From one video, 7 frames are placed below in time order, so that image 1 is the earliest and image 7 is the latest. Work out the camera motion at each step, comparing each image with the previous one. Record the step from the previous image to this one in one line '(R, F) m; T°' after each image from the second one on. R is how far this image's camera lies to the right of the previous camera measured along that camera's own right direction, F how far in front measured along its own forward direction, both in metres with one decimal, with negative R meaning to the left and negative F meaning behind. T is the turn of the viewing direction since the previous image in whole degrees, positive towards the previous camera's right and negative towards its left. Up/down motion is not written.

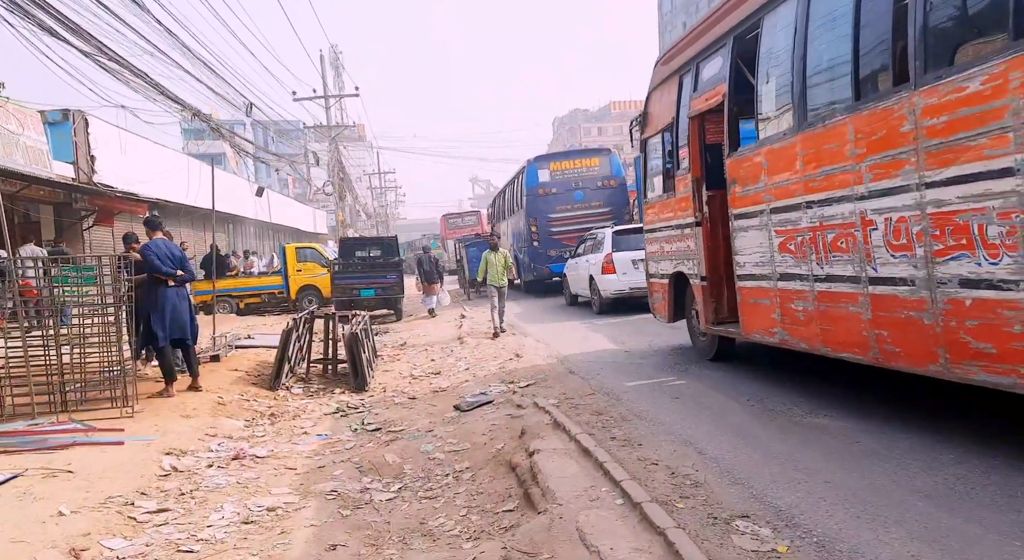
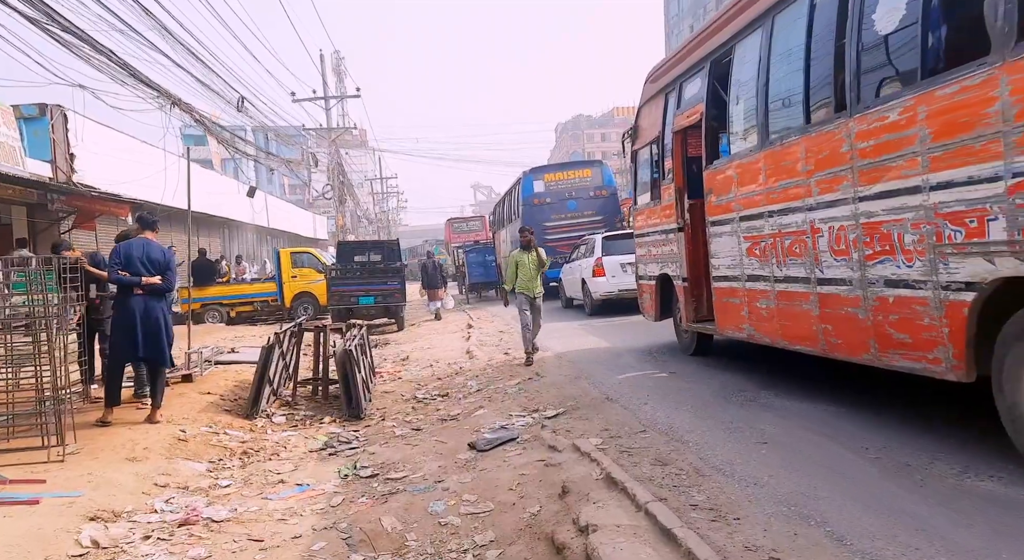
(-0.2, +1.4) m; 0°
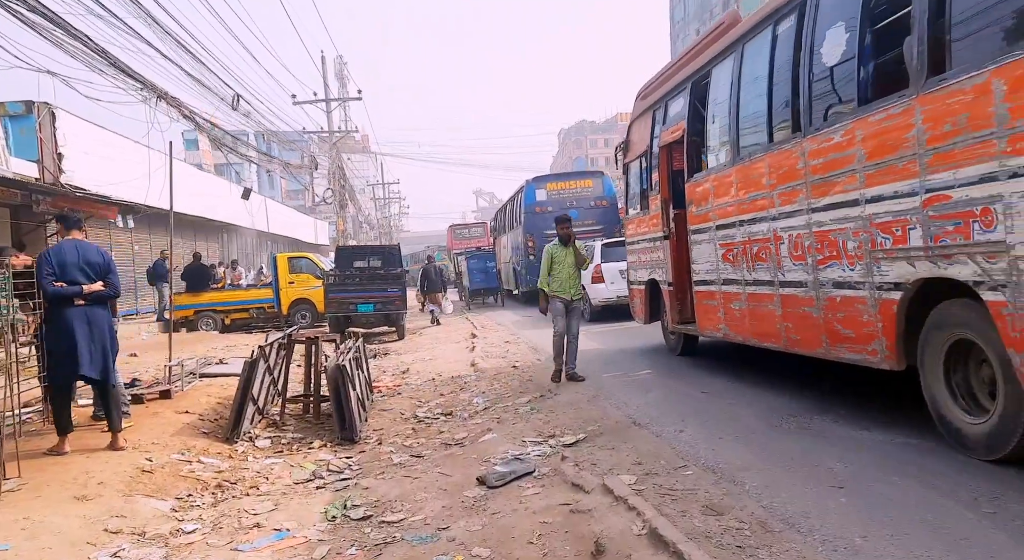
(-0.1, +0.8) m; 0°
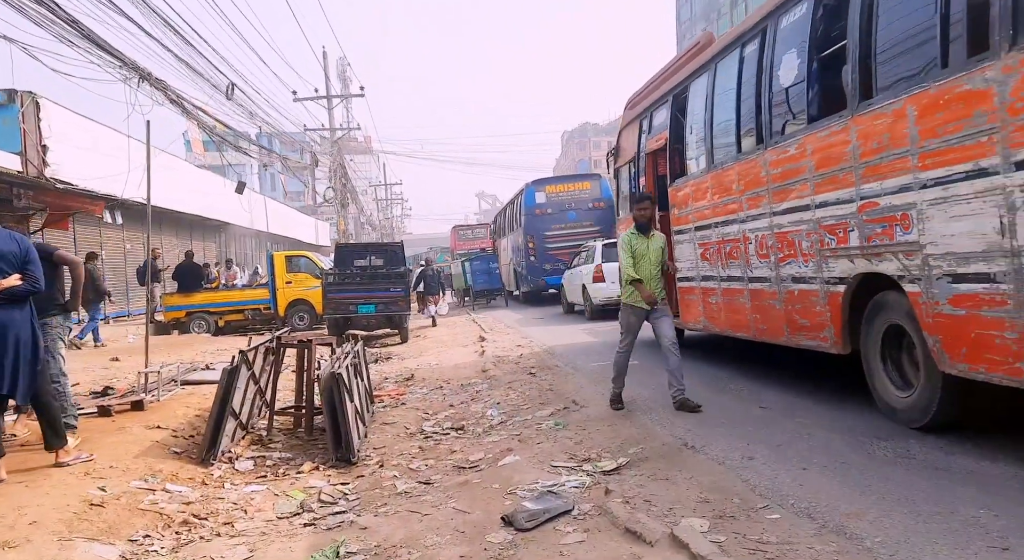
(-0.2, +1.0) m; 0°
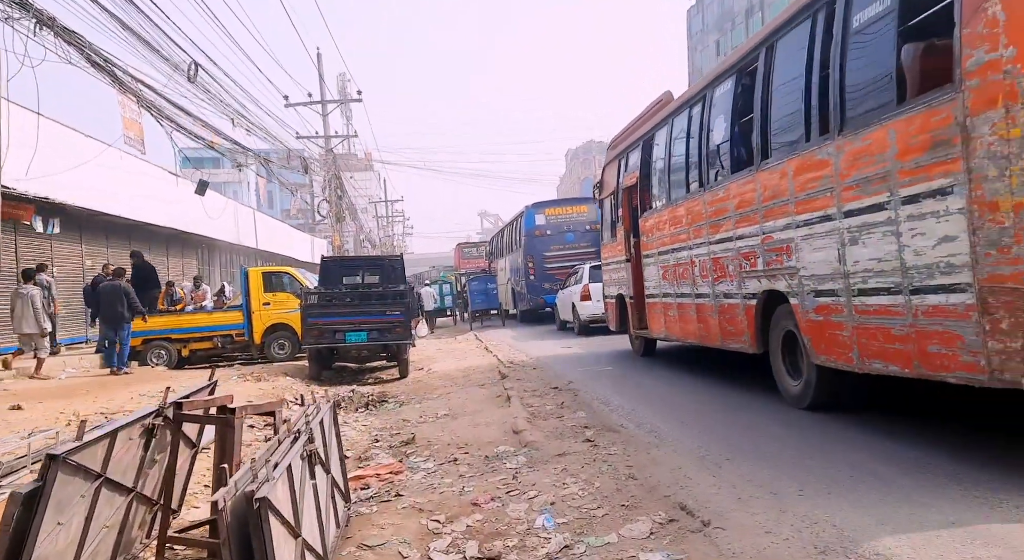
(-0.4, +3.0) m; 0°
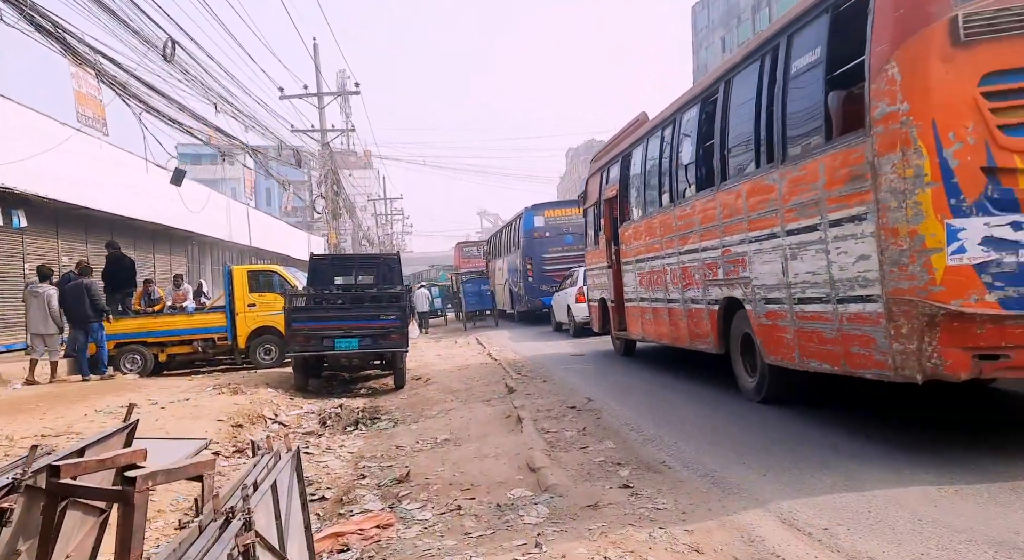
(-0.1, +1.3) m; 0°
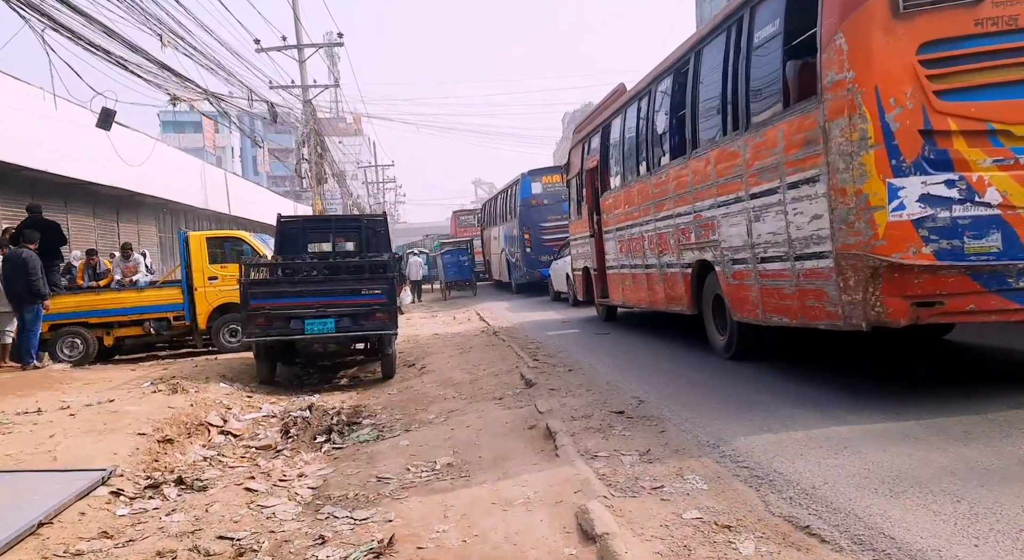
(-0.2, +2.2) m; 0°
